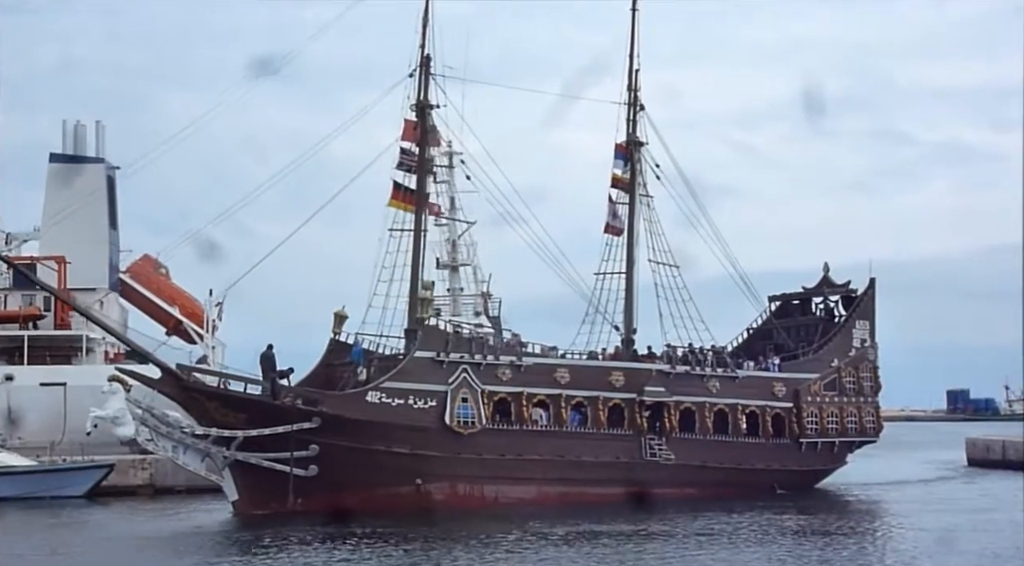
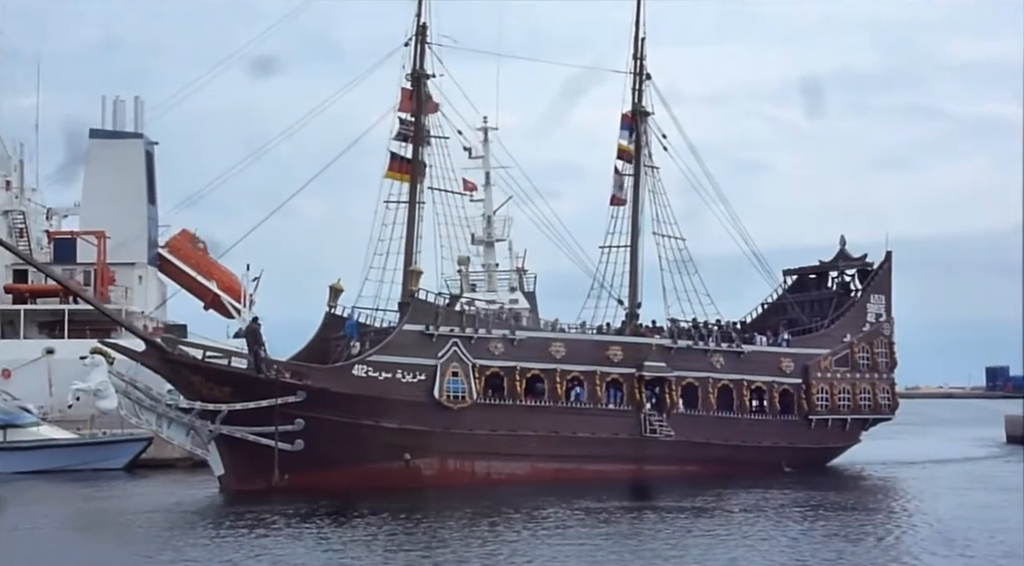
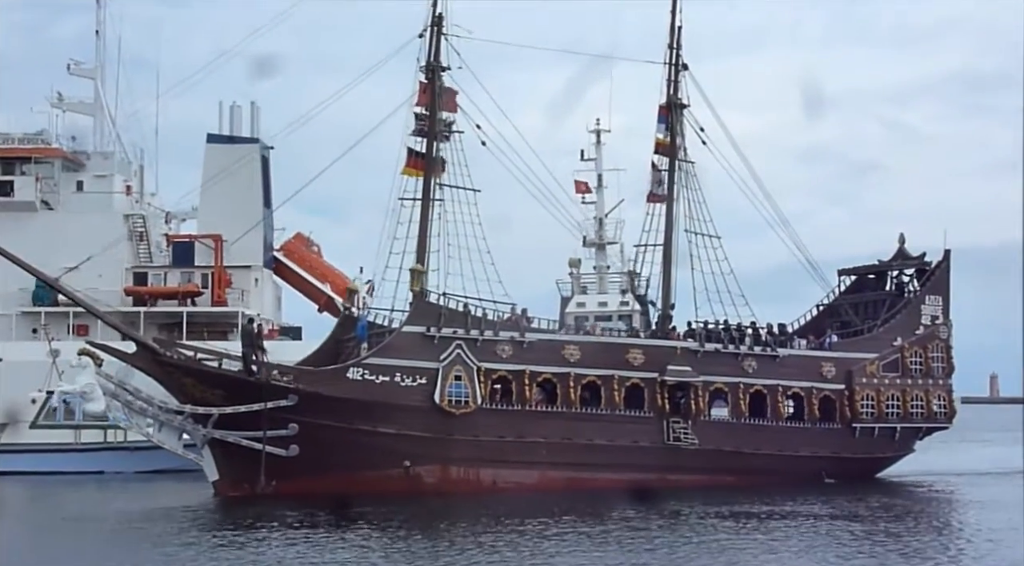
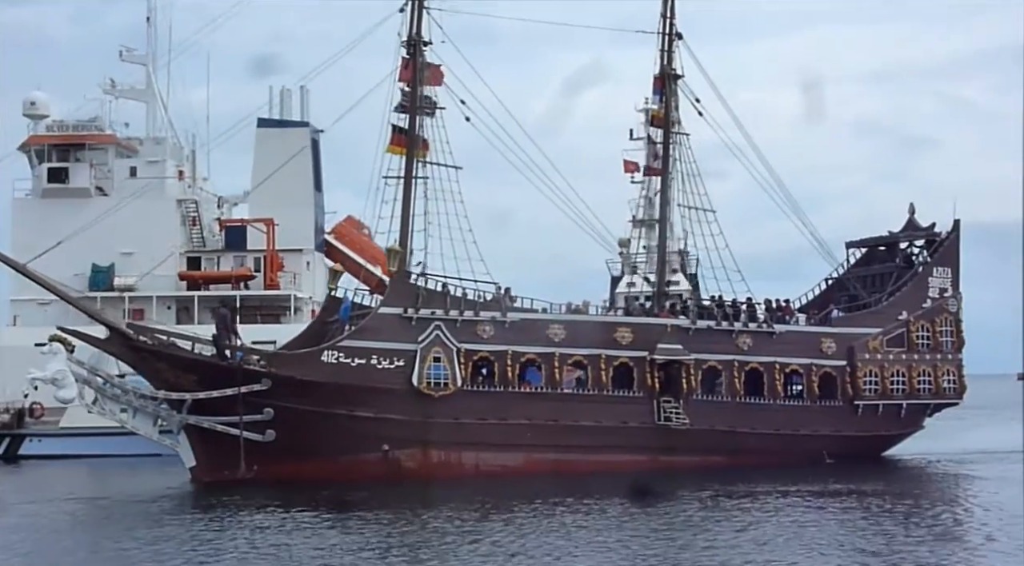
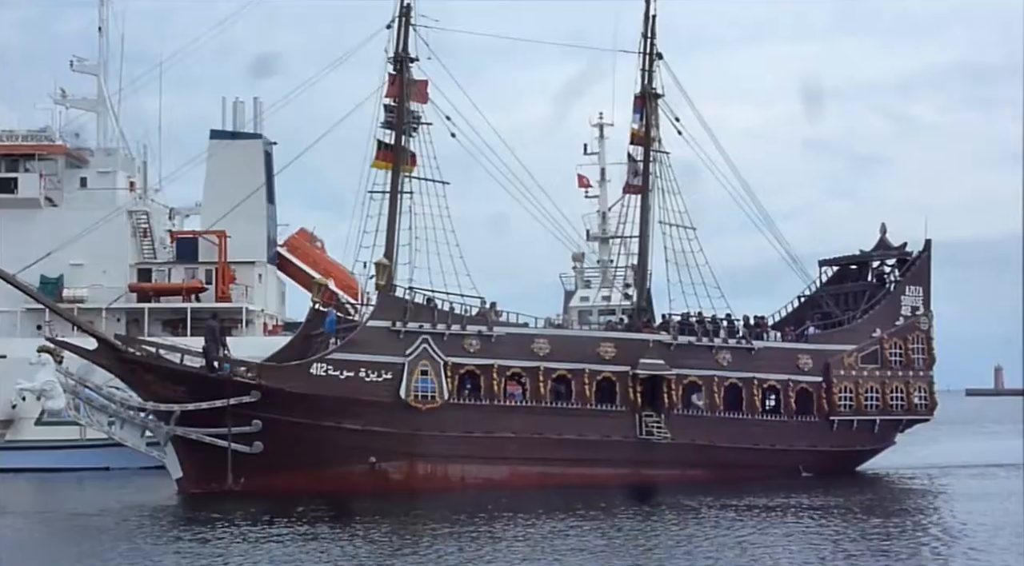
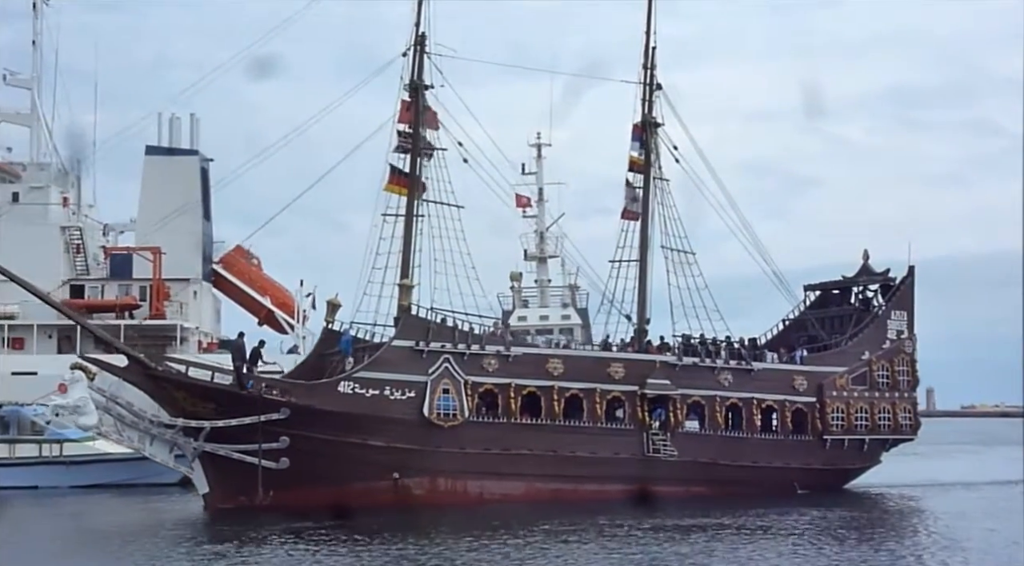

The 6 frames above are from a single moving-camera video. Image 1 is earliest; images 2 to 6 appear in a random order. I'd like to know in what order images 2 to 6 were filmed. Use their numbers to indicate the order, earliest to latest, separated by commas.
2, 6, 3, 5, 4
